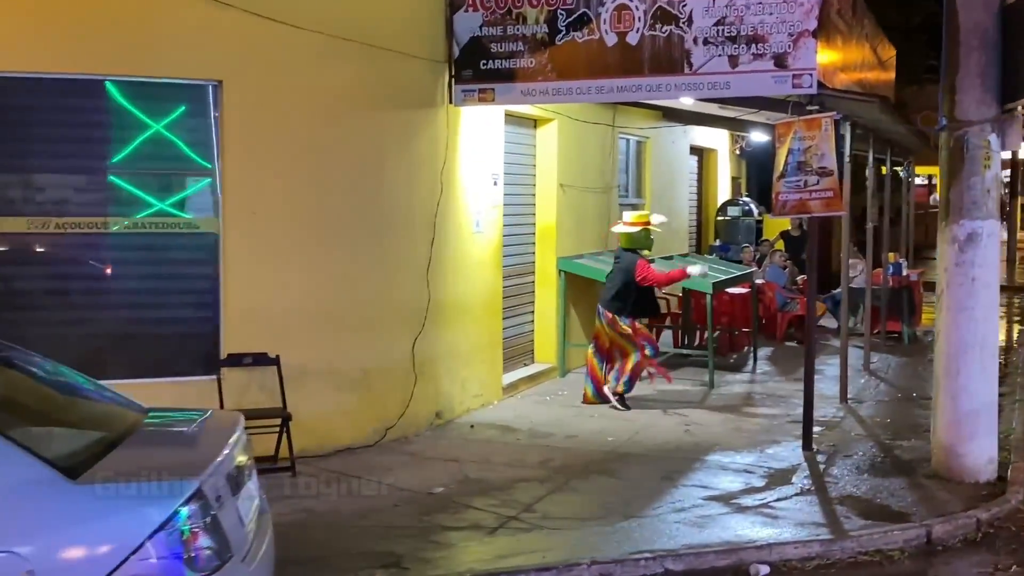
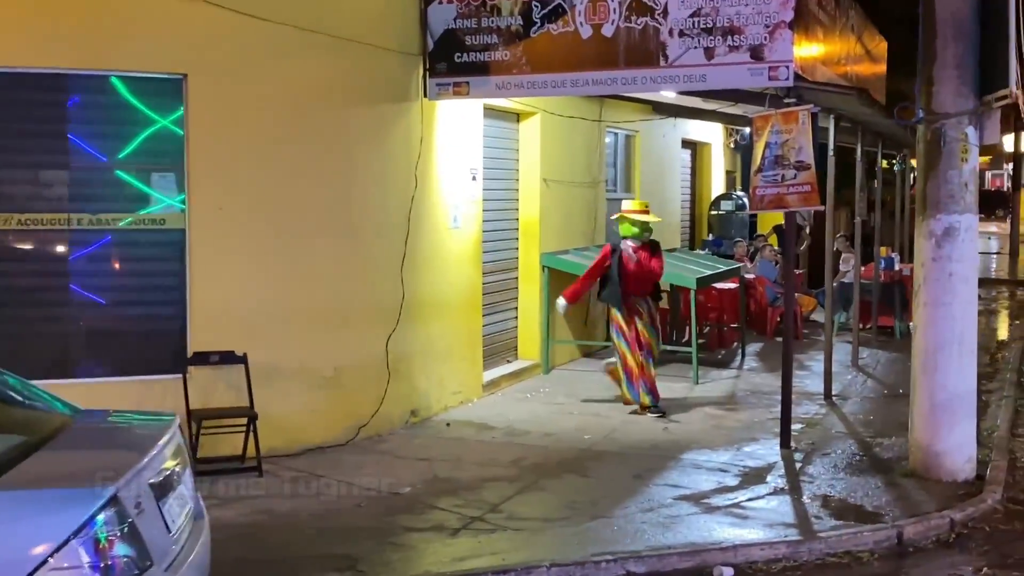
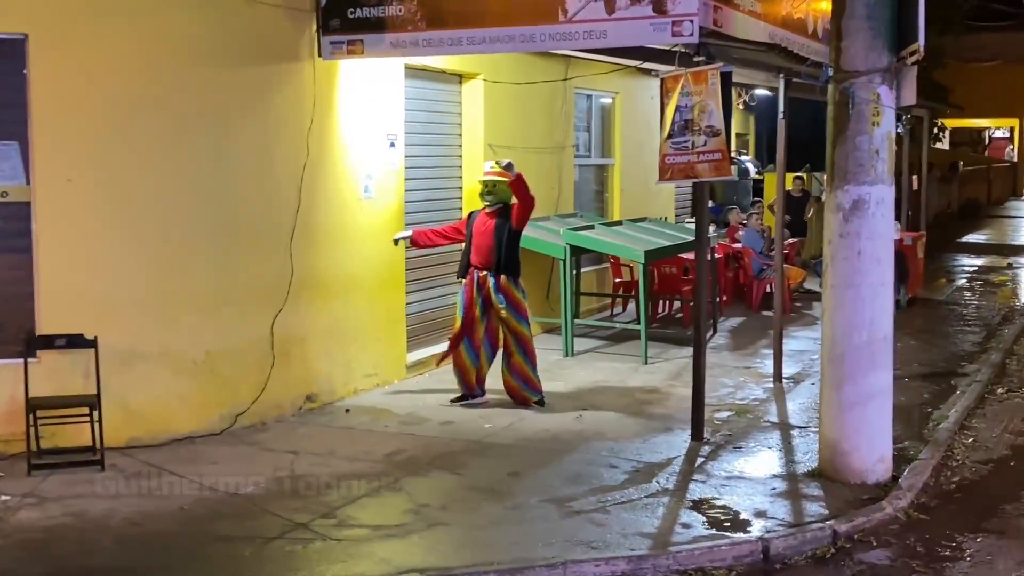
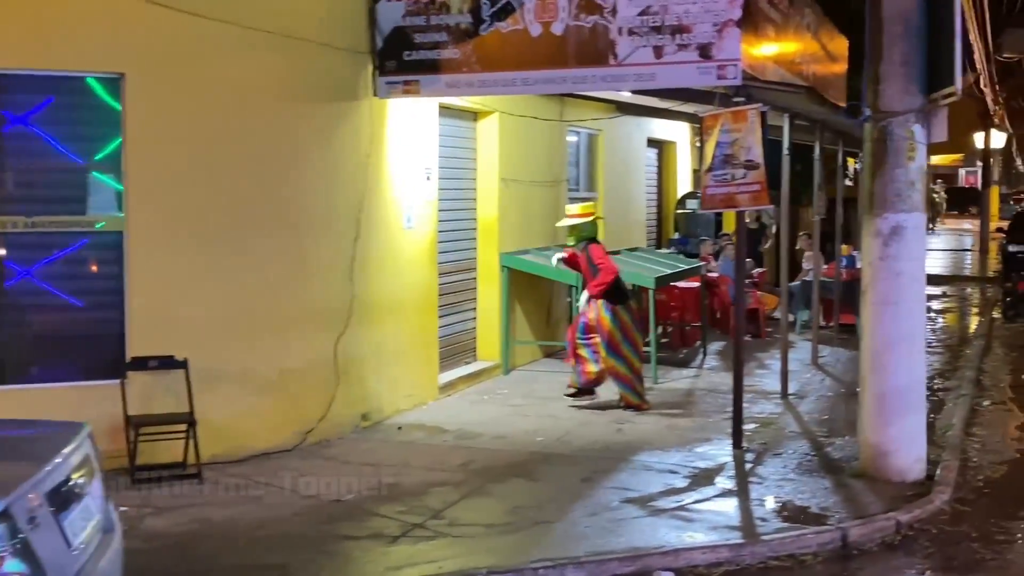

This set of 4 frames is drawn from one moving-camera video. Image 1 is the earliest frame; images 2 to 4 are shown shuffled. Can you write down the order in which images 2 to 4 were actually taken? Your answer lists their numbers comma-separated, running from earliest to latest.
2, 4, 3
